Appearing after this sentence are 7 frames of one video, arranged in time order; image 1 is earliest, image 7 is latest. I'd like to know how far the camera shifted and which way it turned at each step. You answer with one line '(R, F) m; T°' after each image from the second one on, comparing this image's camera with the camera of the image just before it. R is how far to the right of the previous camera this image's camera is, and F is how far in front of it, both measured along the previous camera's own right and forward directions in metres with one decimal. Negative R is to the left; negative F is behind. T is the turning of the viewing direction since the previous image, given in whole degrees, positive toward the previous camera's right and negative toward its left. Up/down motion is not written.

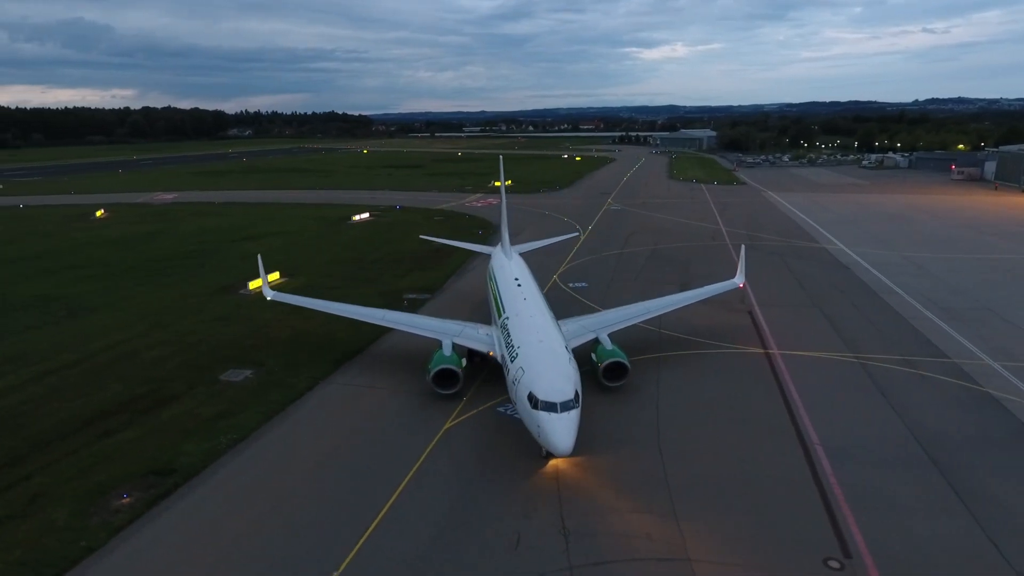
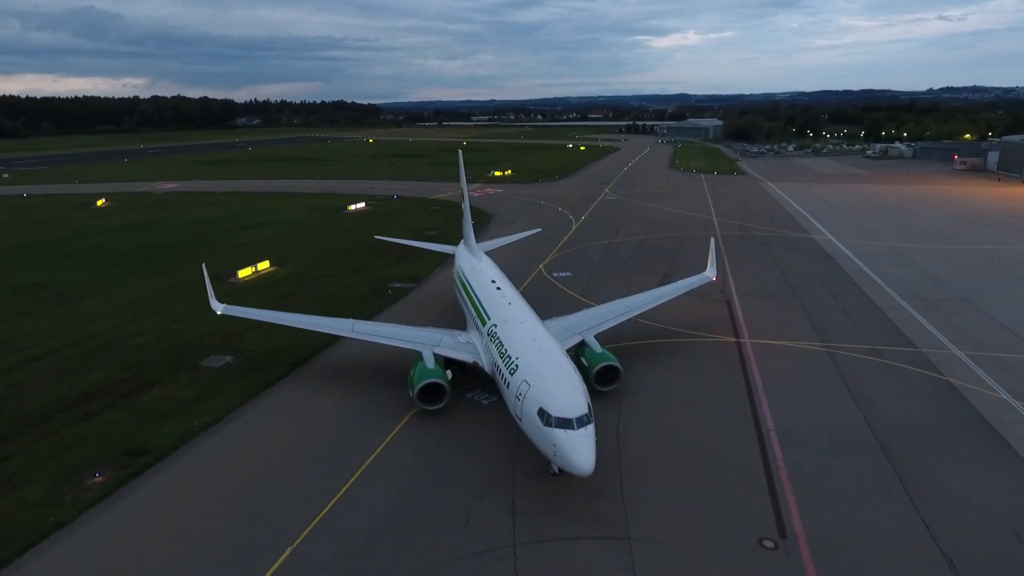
(+1.8, -0.6) m; -1°
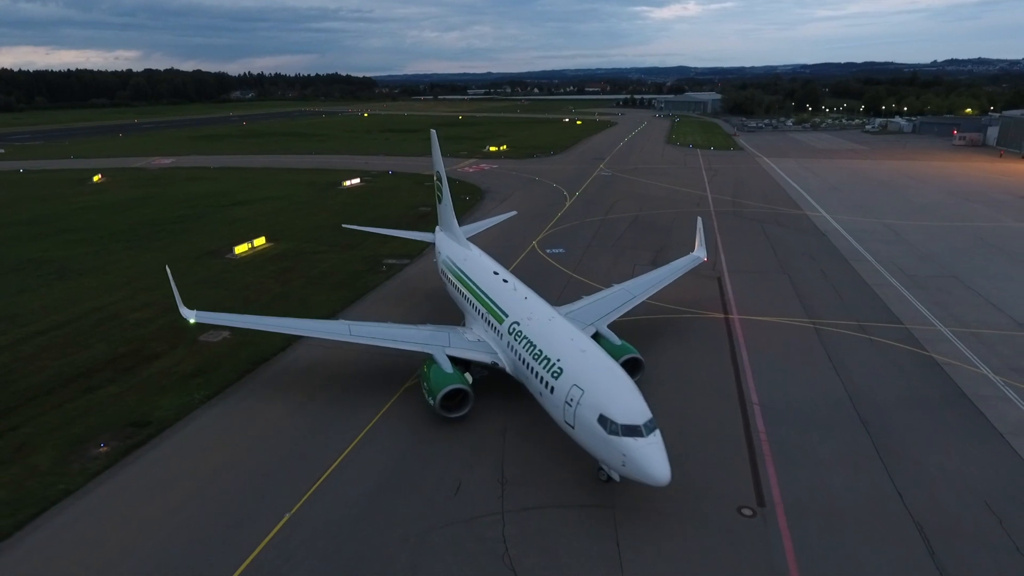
(+0.3, -0.4) m; 0°
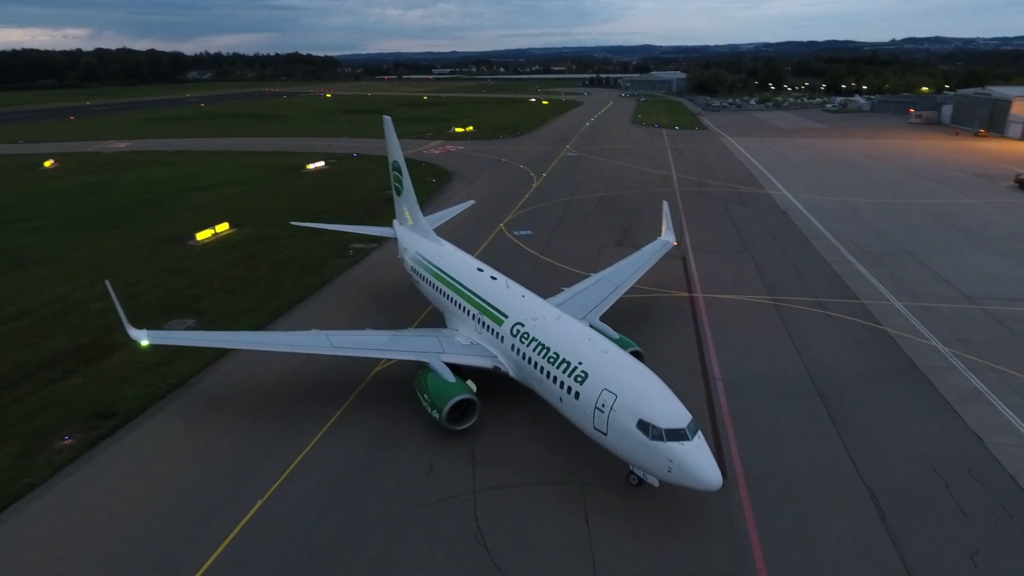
(+0.1, -0.1) m; +3°
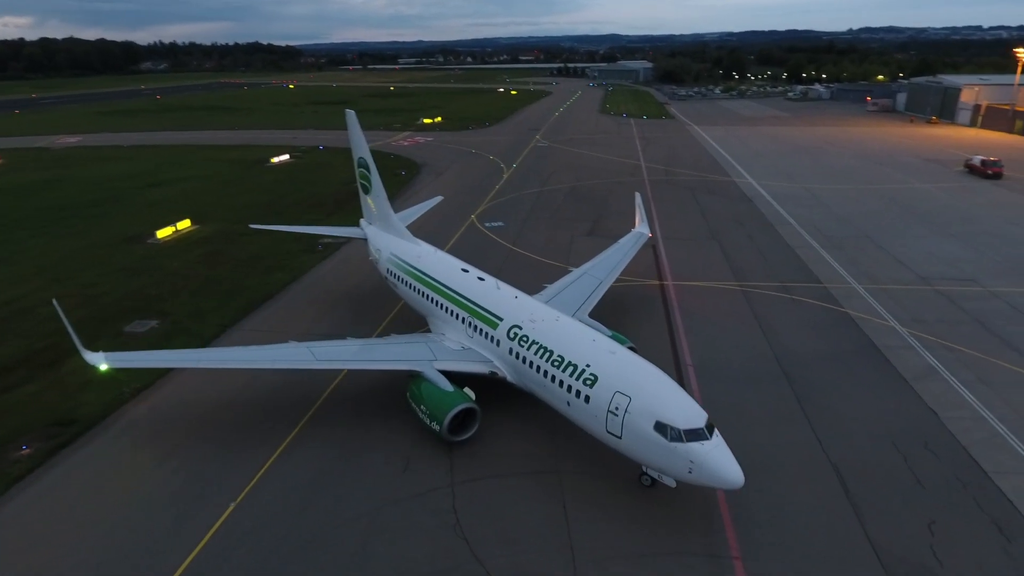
(-0.1, -0.2) m; +3°
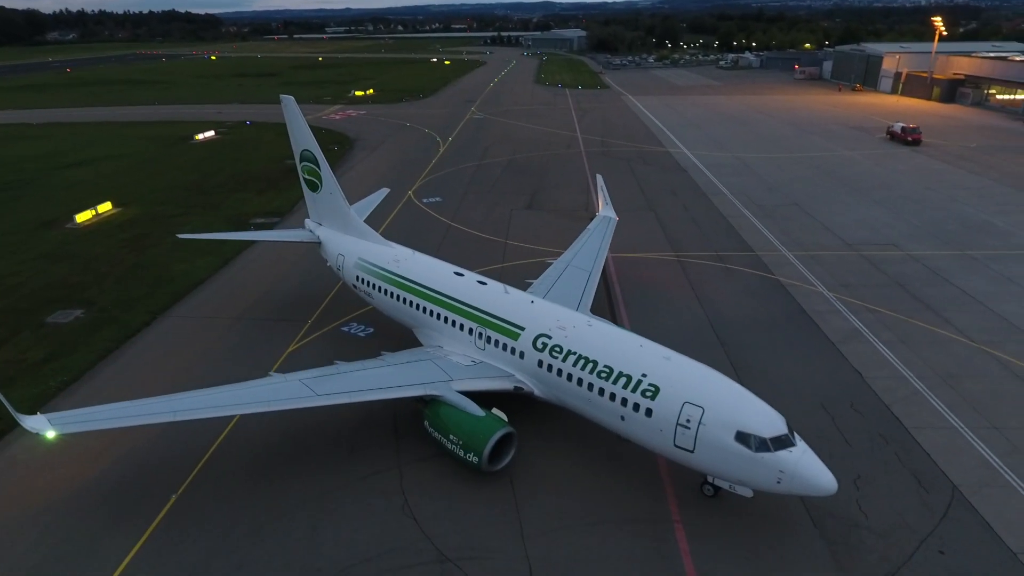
(+0.2, +0.4) m; +5°
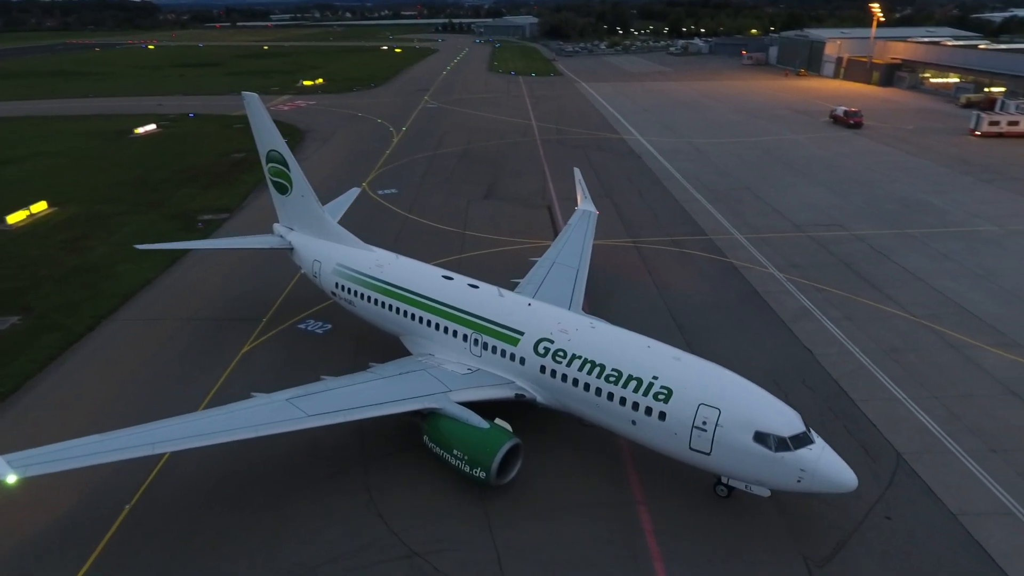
(0.0, 0.0) m; +4°
